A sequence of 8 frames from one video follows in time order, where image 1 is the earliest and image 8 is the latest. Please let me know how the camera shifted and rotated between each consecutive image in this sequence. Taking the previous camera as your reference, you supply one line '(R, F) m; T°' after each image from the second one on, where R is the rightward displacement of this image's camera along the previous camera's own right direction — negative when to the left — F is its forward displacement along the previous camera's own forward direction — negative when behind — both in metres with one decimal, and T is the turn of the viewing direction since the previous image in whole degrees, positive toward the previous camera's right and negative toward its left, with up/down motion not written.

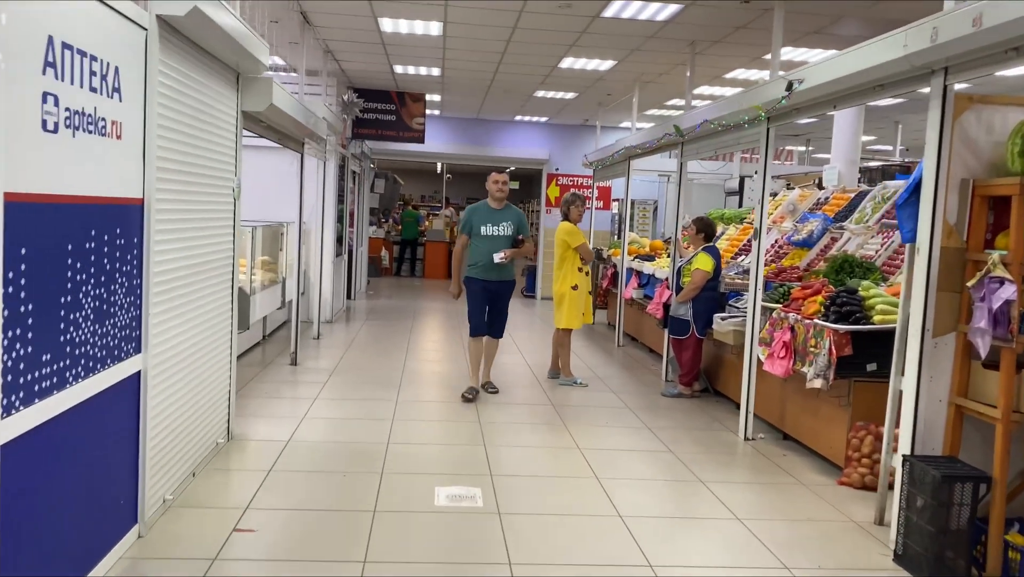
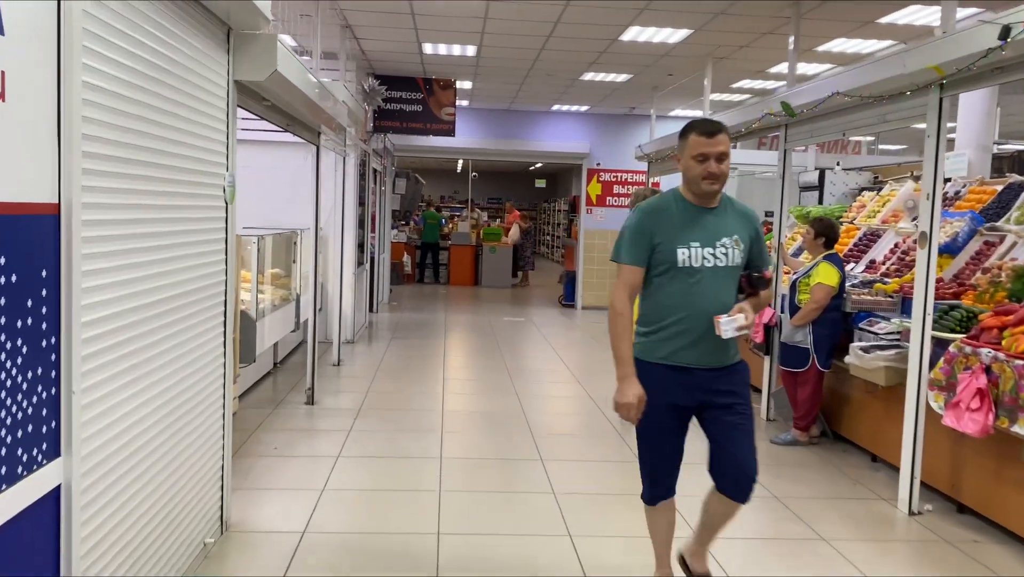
(-0.3, +1.2) m; -1°
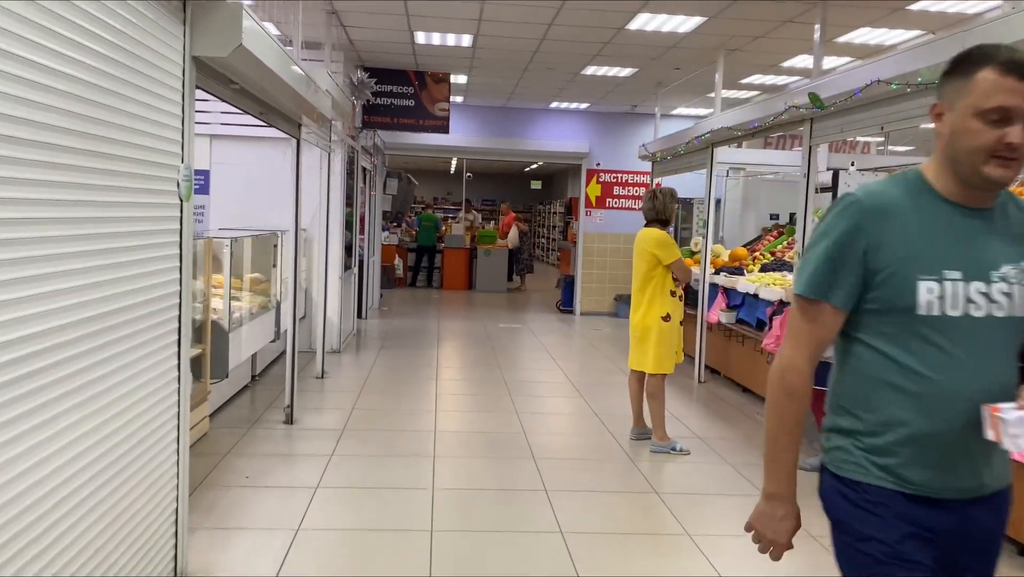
(0.0, +0.5) m; 0°
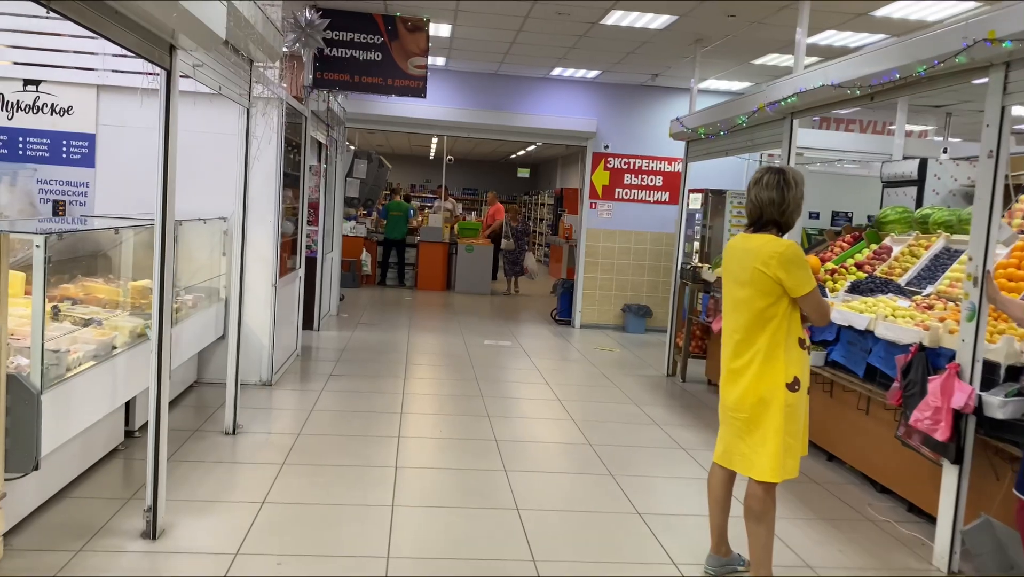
(-0.1, +1.9) m; +2°
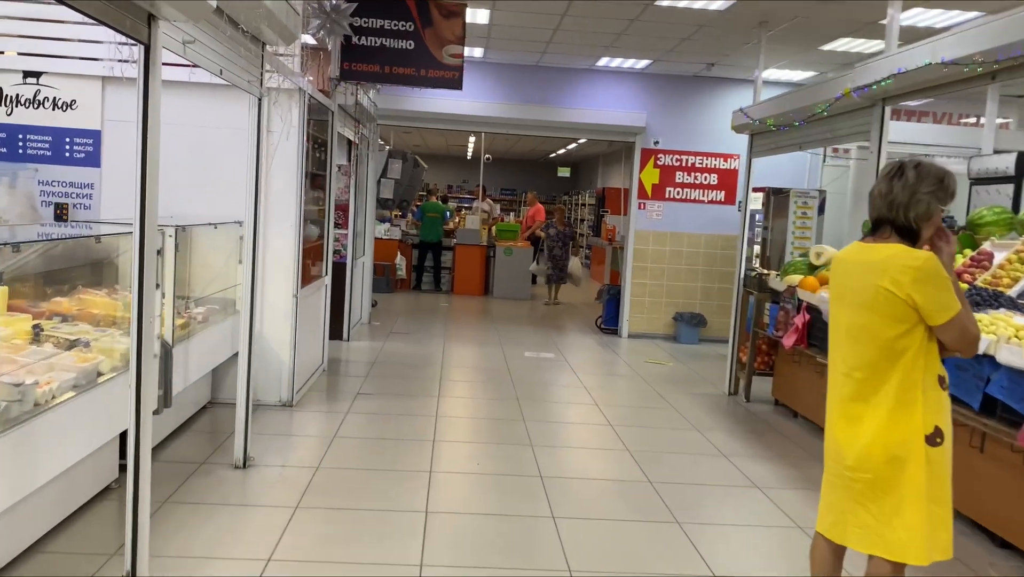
(0.0, +0.6) m; -3°
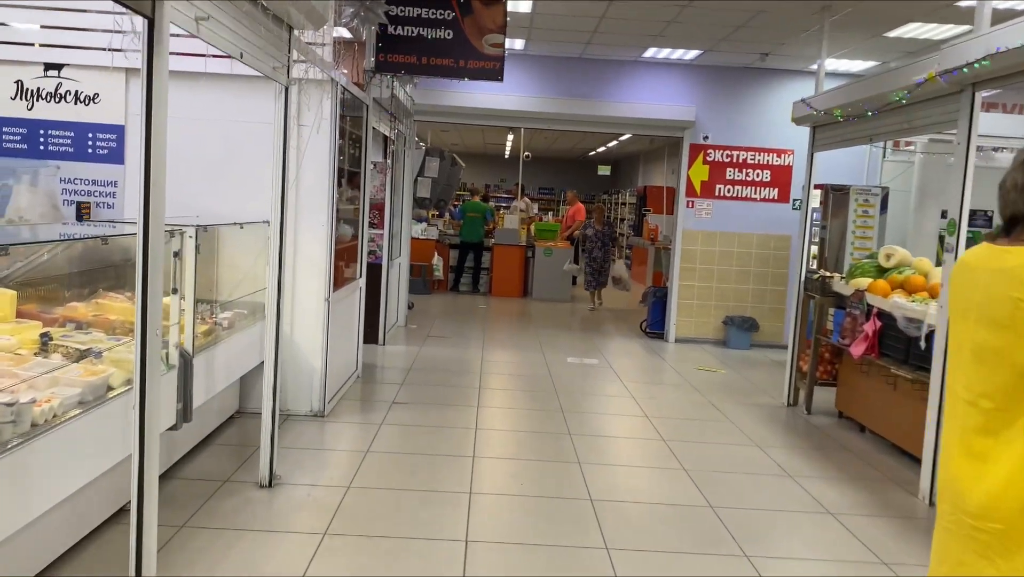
(0.0, +0.3) m; -2°
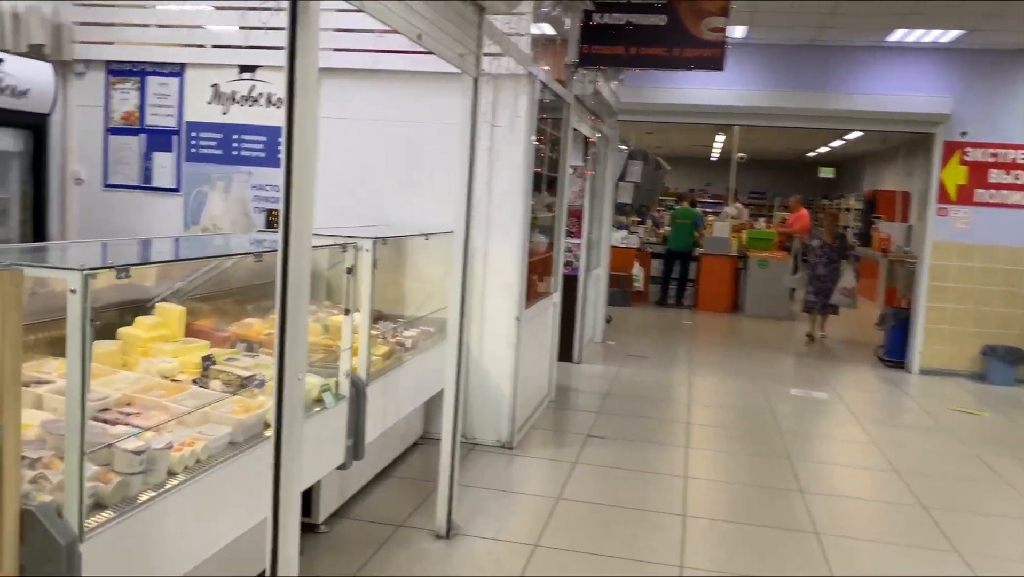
(-0.1, +0.6) m; -13°
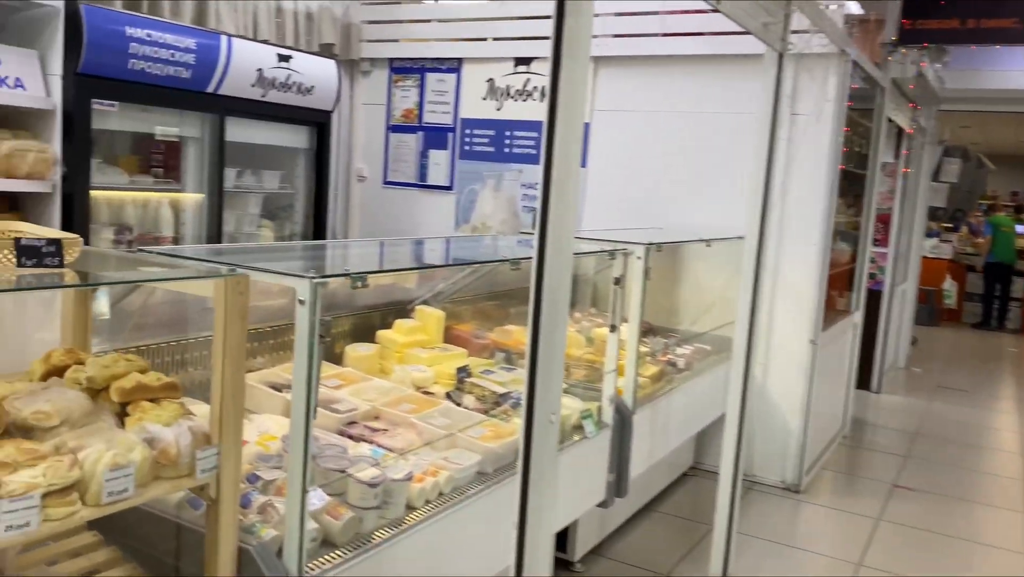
(-0.1, +0.4) m; -18°
